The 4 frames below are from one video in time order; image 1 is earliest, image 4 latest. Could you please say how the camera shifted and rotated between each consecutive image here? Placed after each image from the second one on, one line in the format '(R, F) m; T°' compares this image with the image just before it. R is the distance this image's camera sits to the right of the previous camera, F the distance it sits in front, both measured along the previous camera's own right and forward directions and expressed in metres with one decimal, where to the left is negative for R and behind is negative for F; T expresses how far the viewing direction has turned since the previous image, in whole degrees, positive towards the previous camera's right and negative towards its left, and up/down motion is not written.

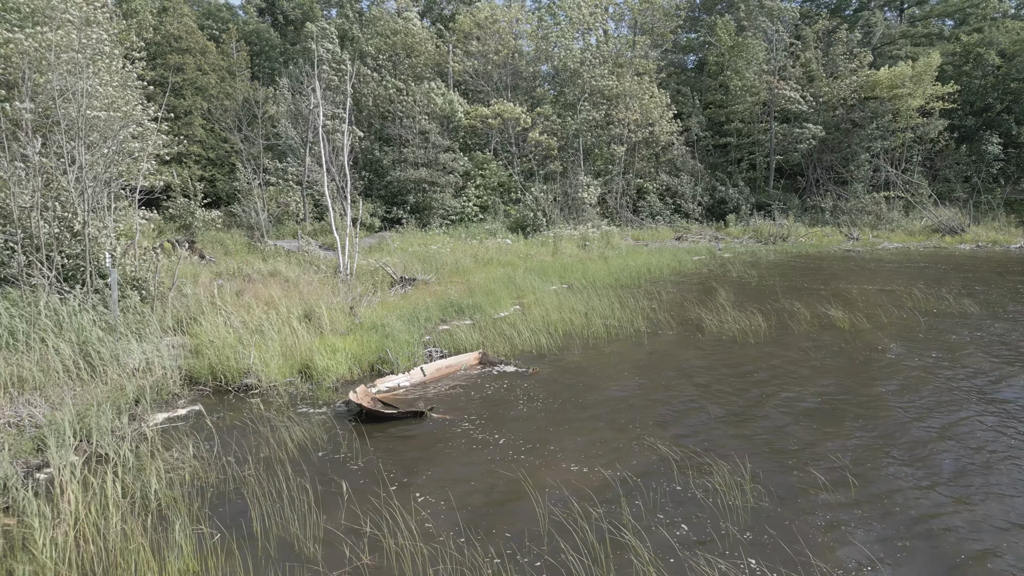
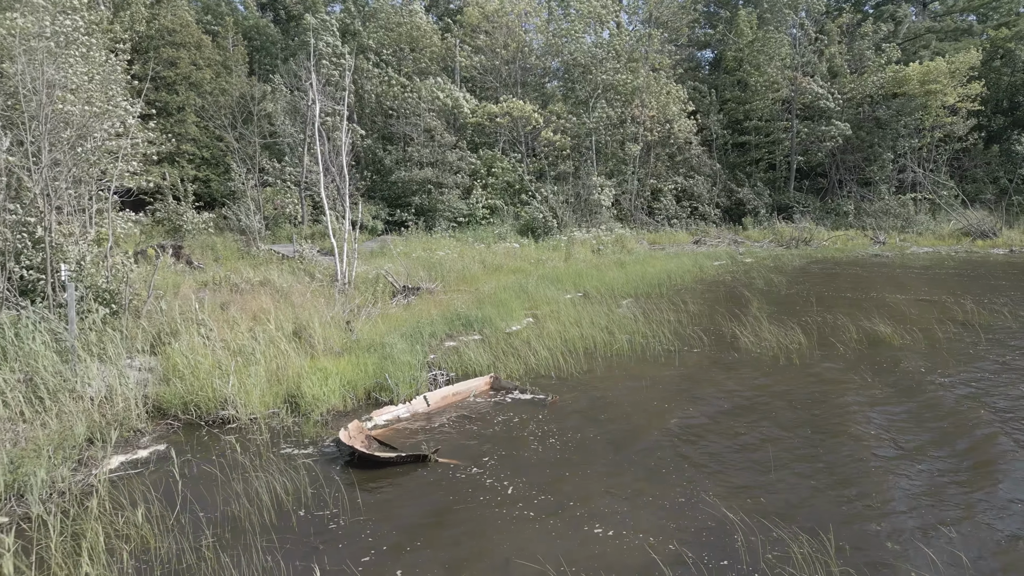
(-0.1, +0.8) m; 0°
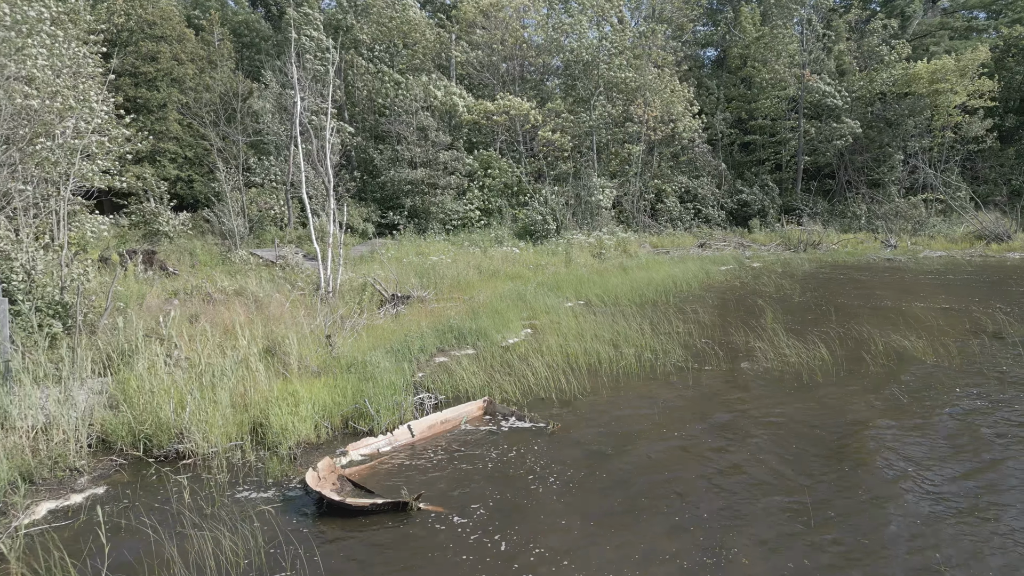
(0.0, +0.7) m; 0°
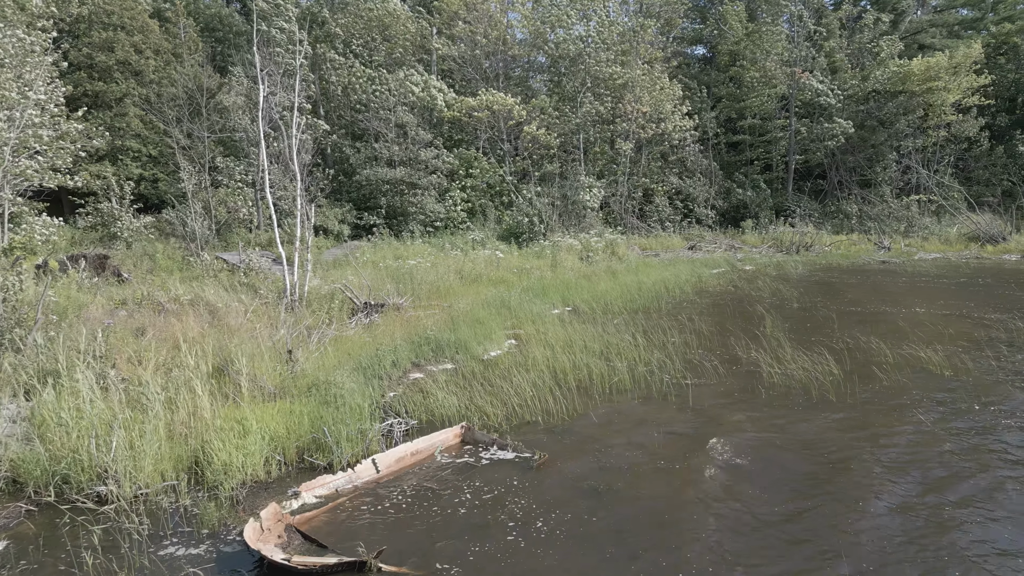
(0.0, +0.6) m; +1°
